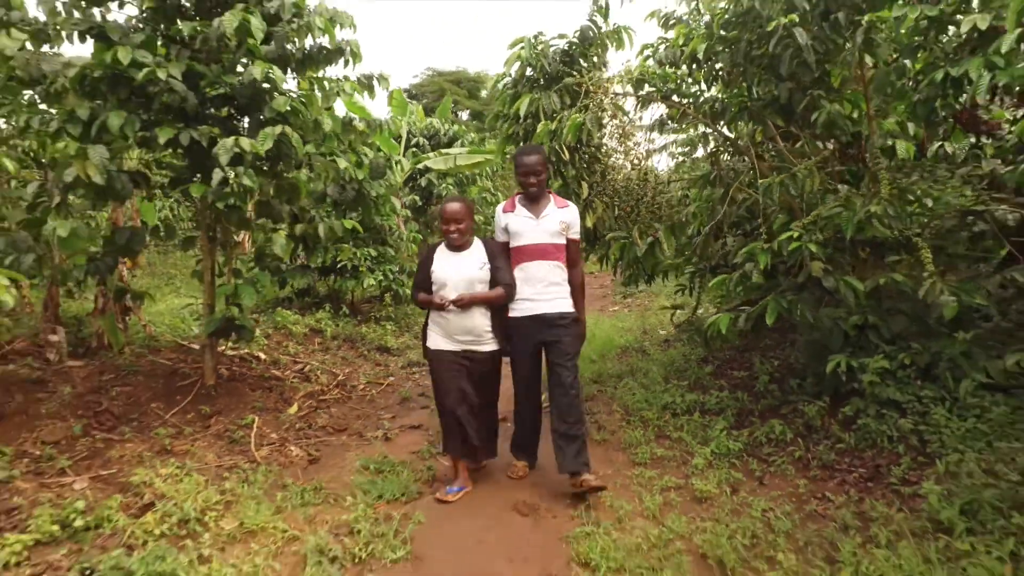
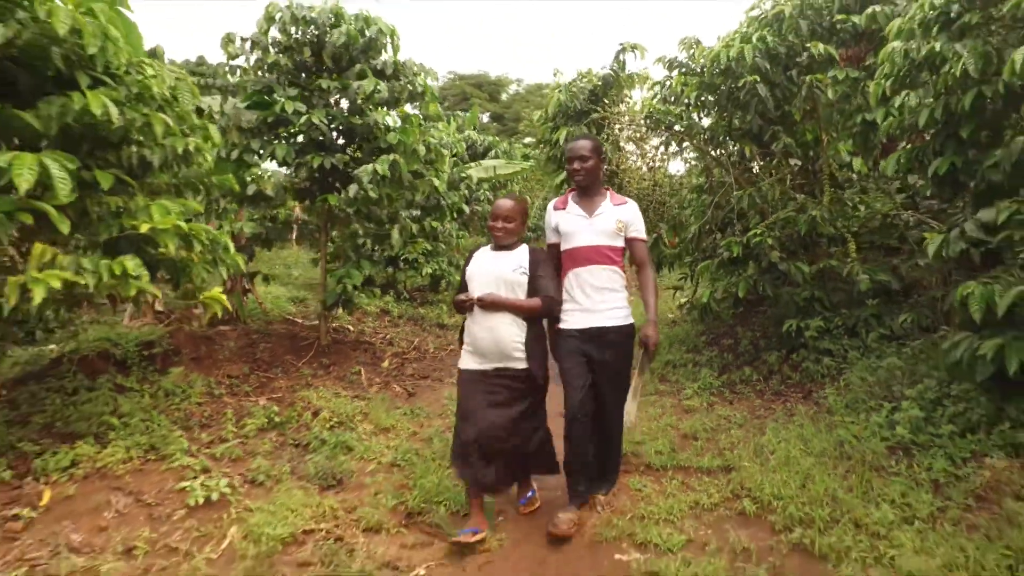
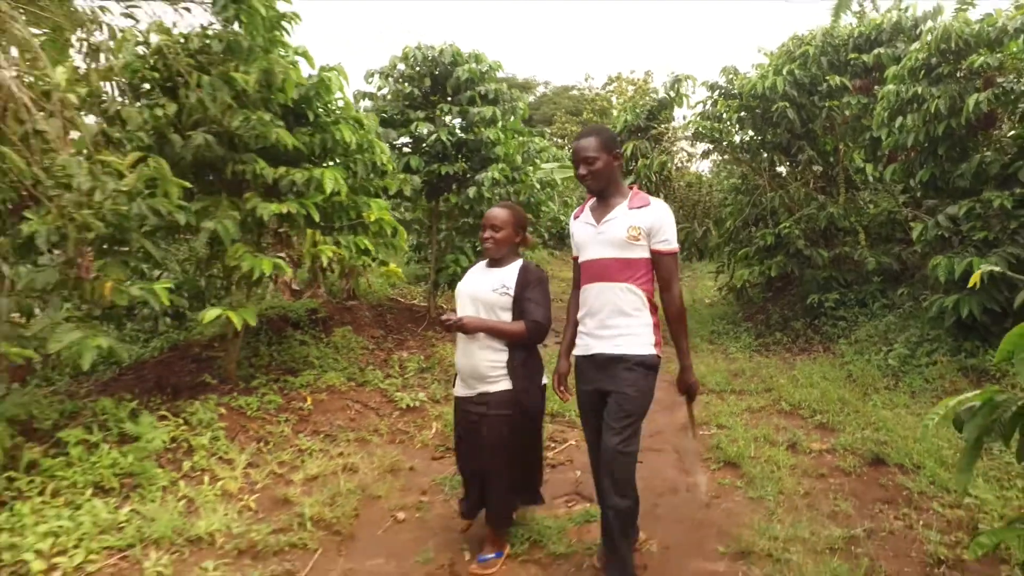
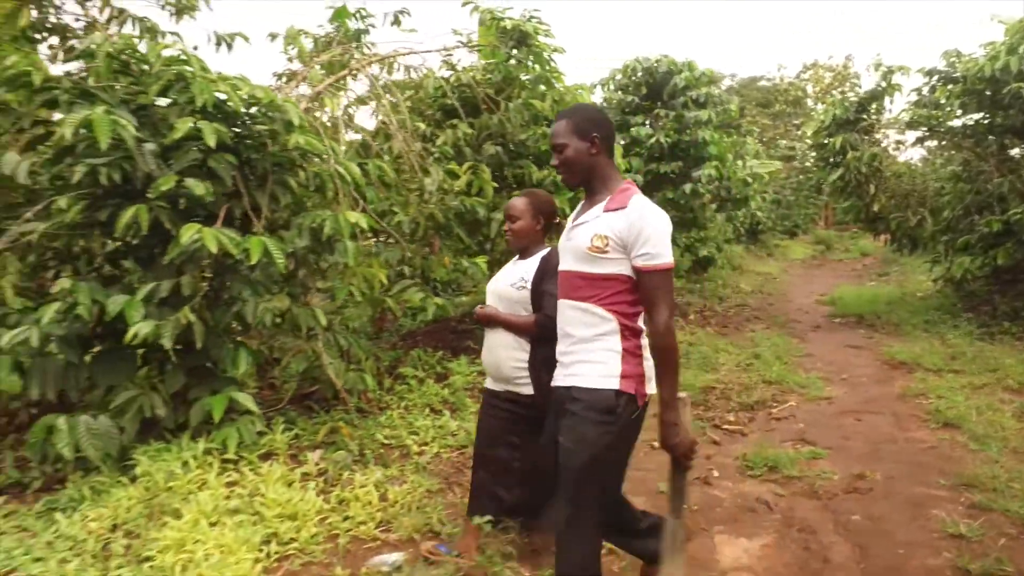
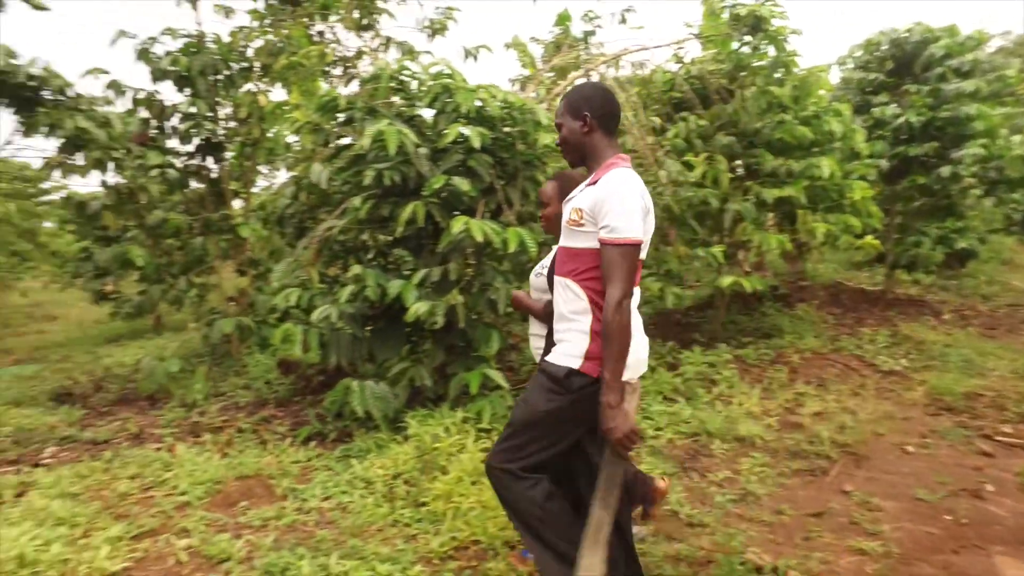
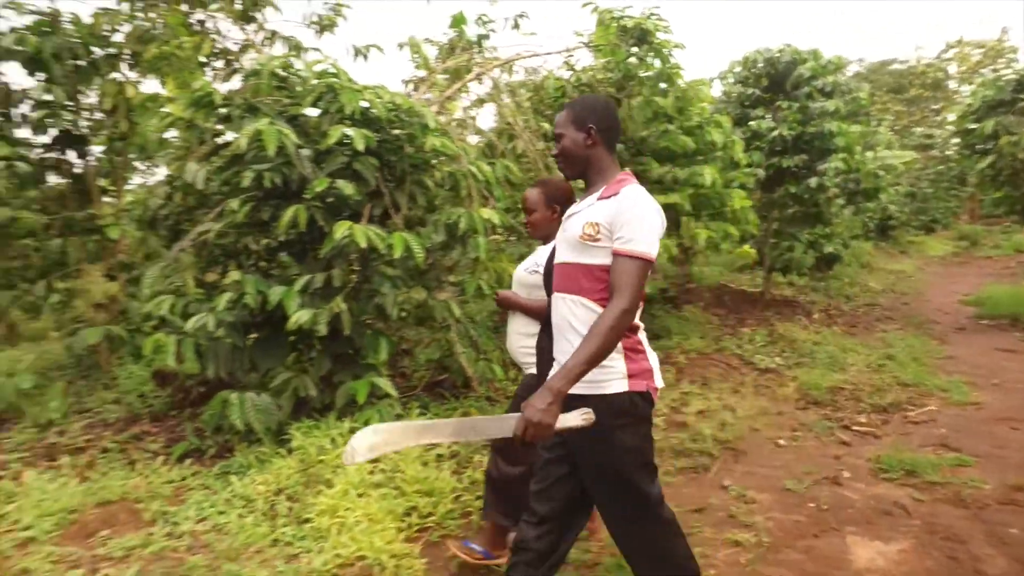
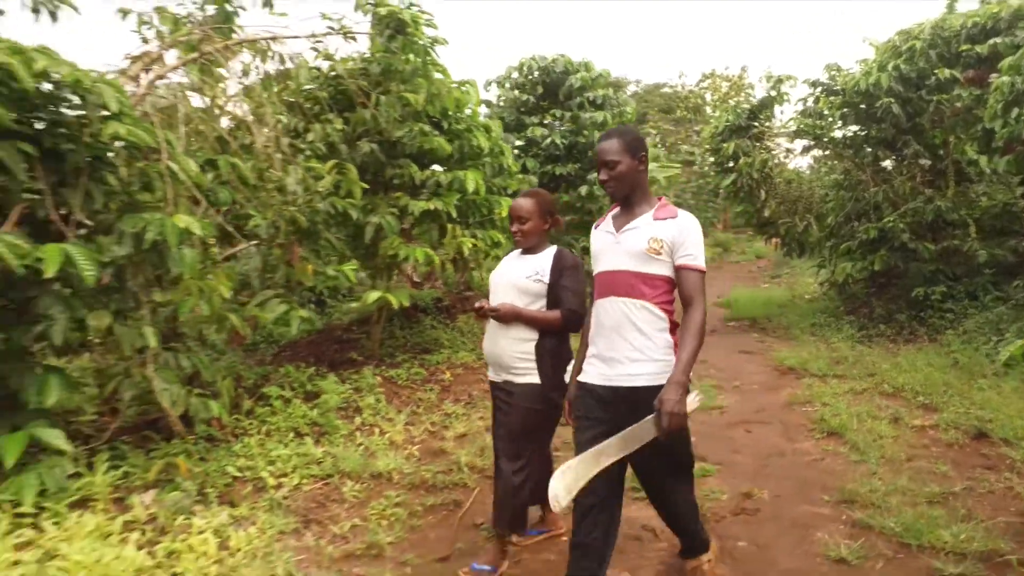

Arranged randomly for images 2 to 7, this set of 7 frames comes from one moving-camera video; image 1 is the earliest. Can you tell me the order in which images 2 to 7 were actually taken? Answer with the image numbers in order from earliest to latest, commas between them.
2, 3, 7, 4, 6, 5
